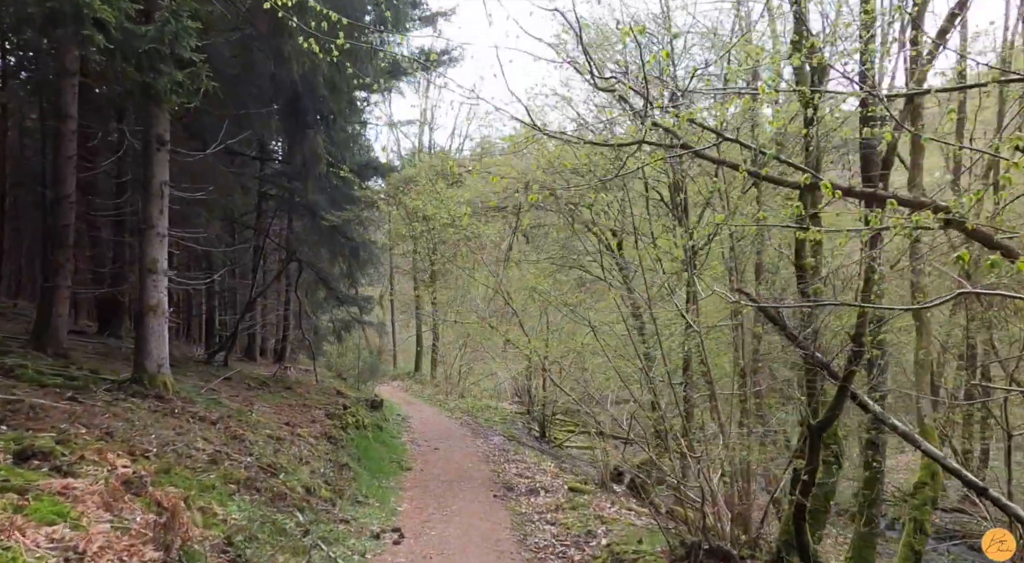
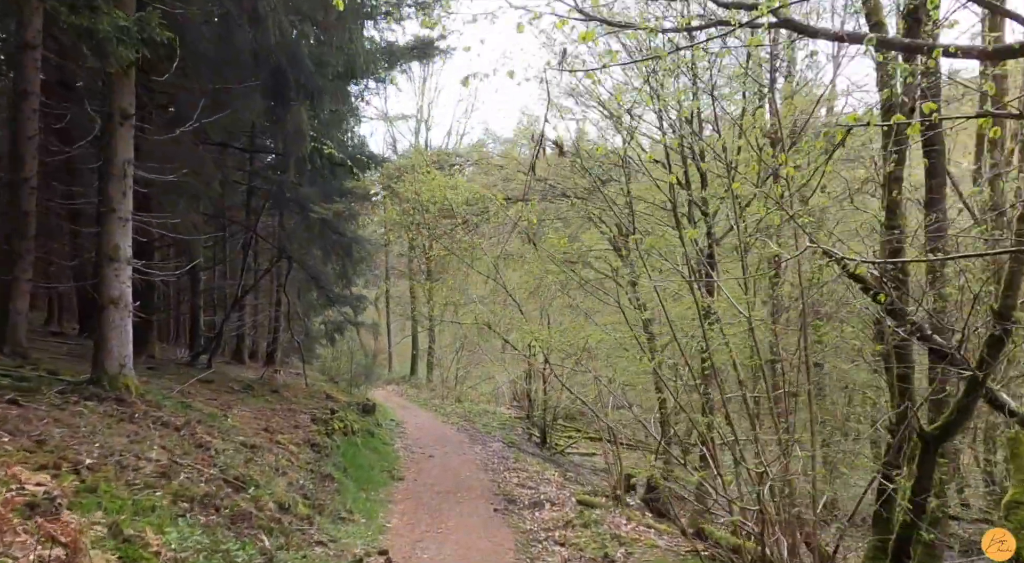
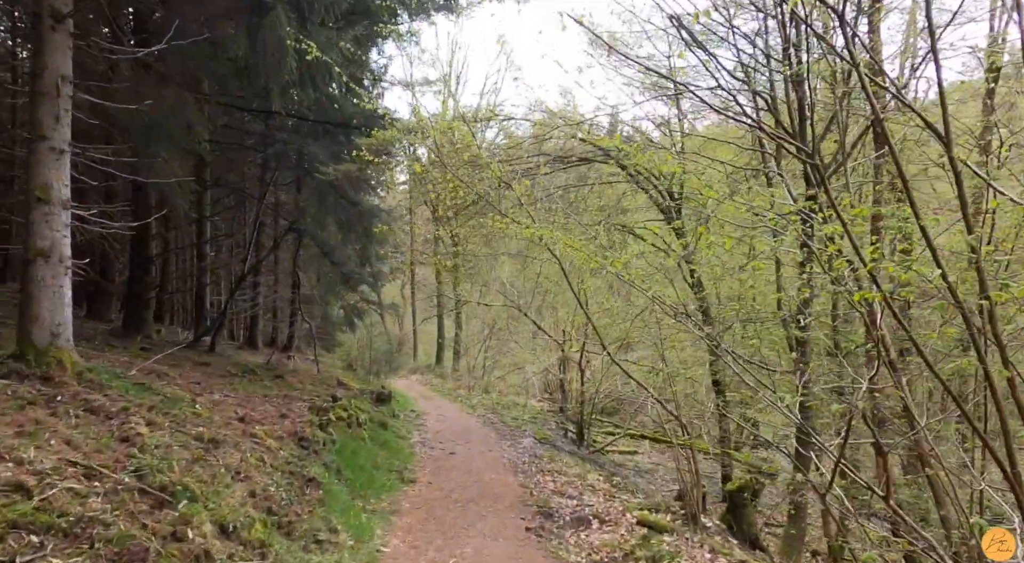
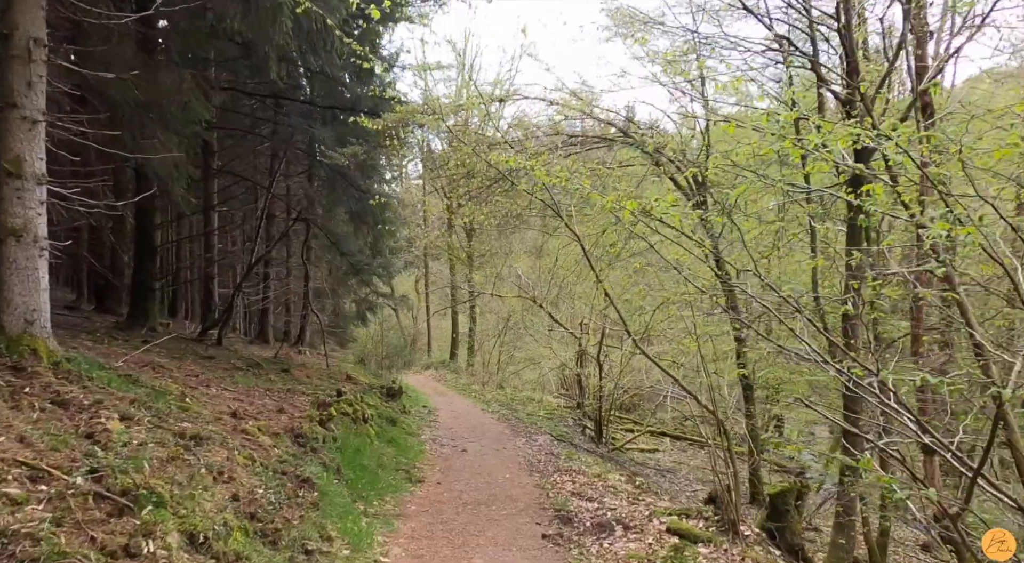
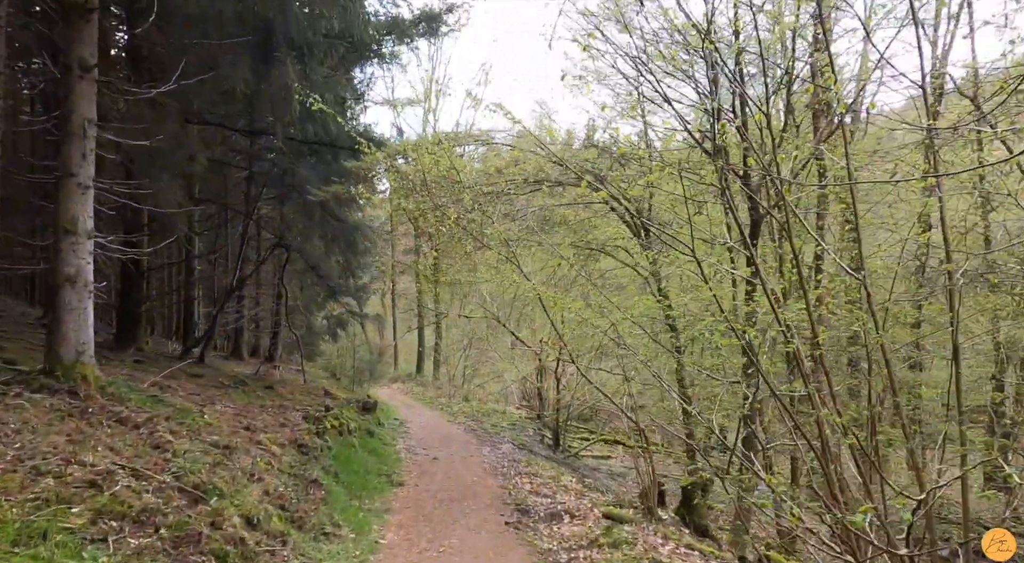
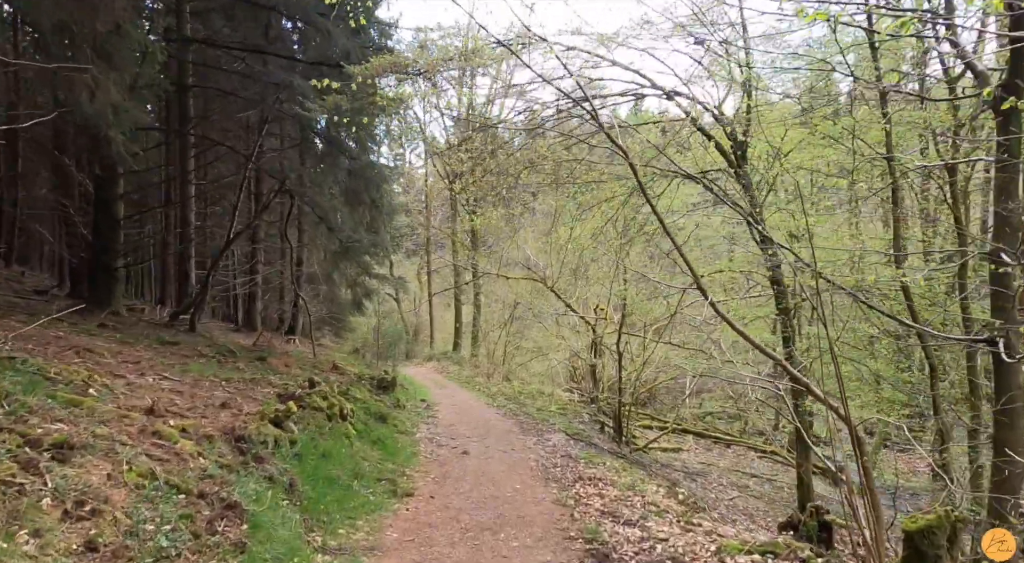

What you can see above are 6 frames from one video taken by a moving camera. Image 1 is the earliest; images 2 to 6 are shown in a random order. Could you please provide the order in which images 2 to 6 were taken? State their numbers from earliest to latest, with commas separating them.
2, 5, 3, 4, 6
